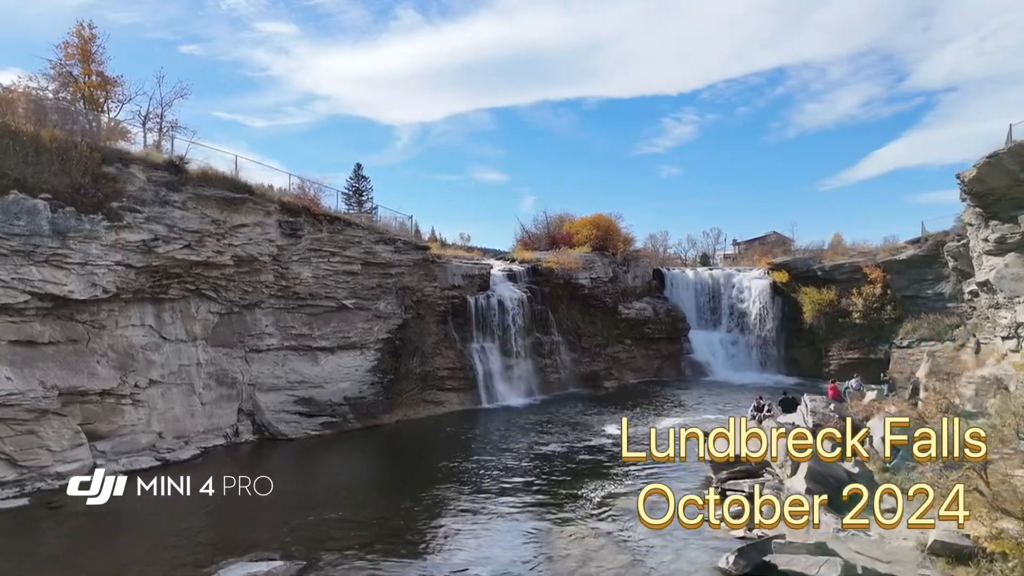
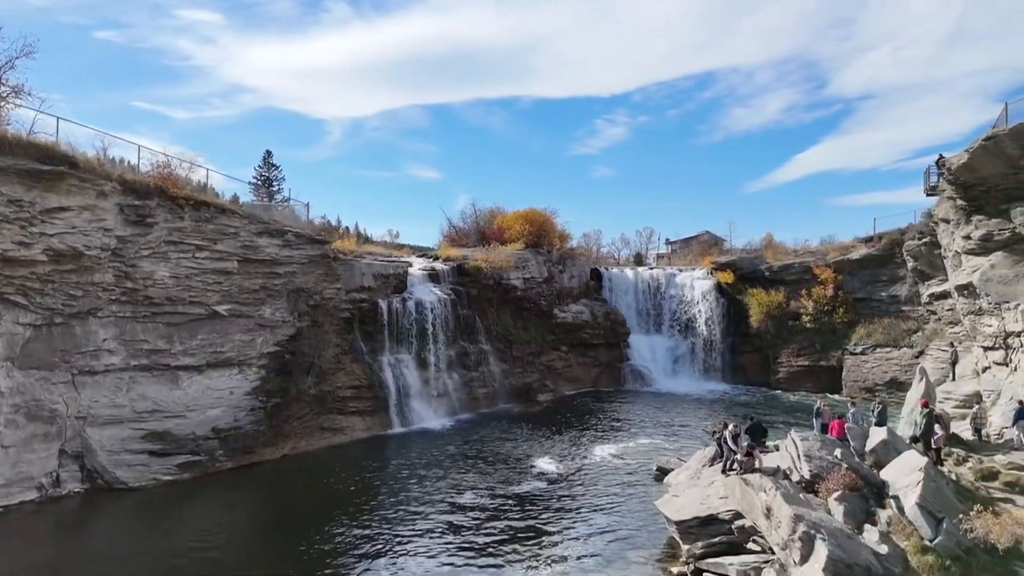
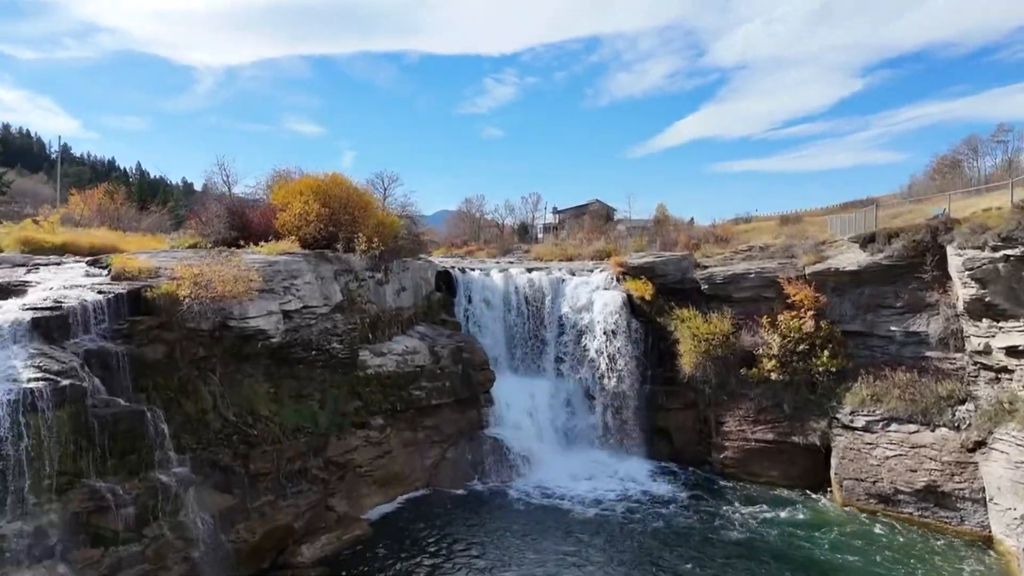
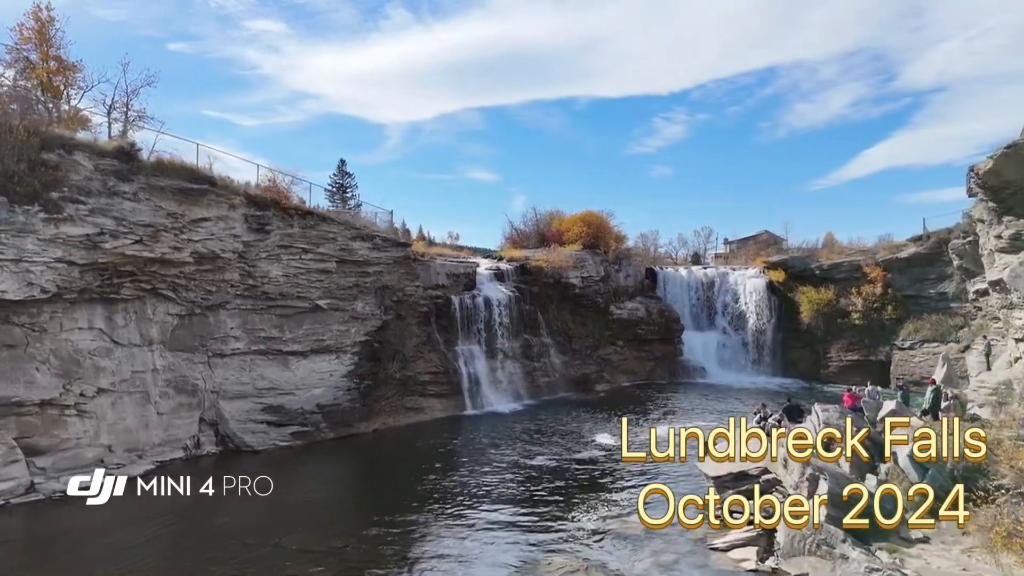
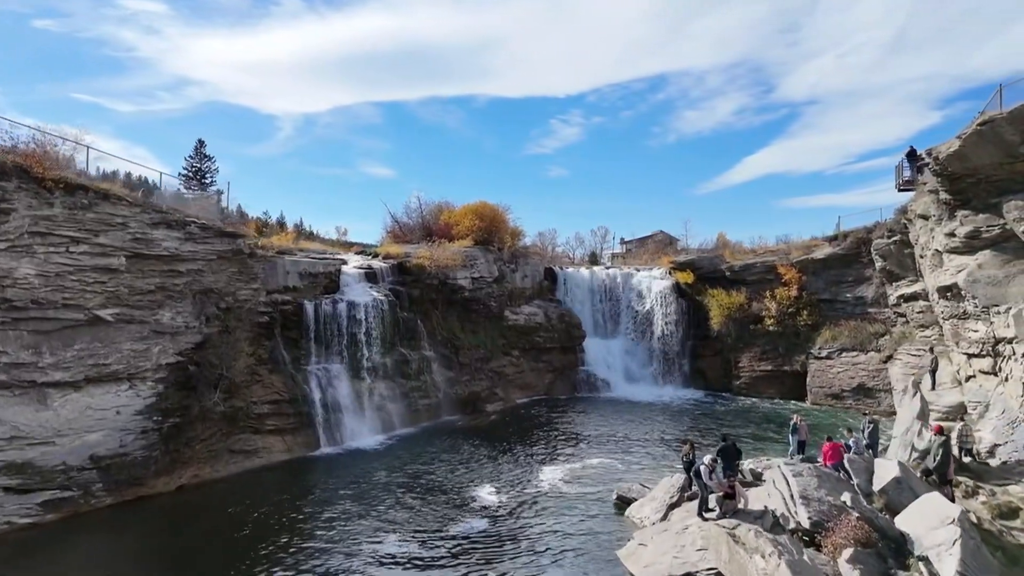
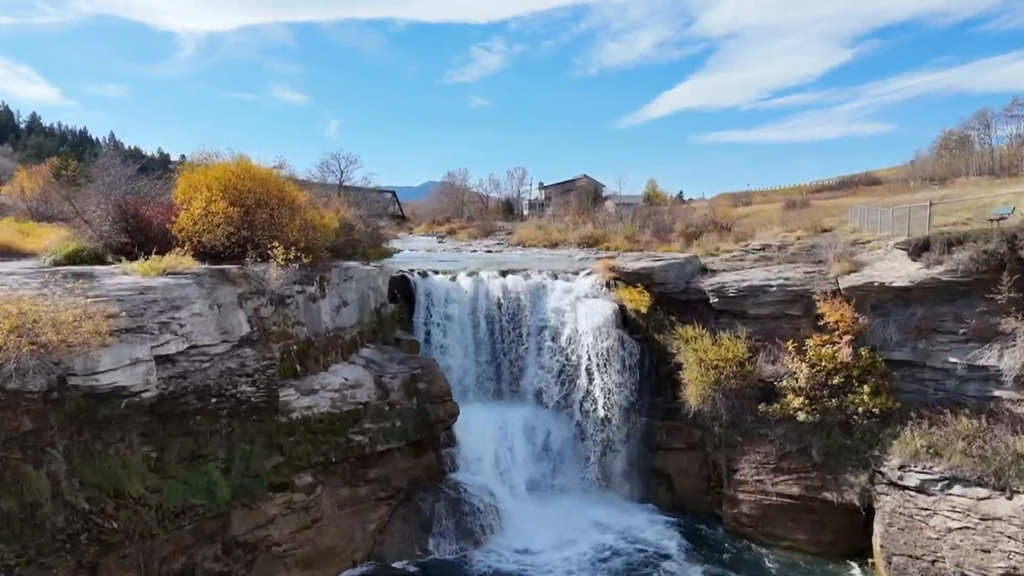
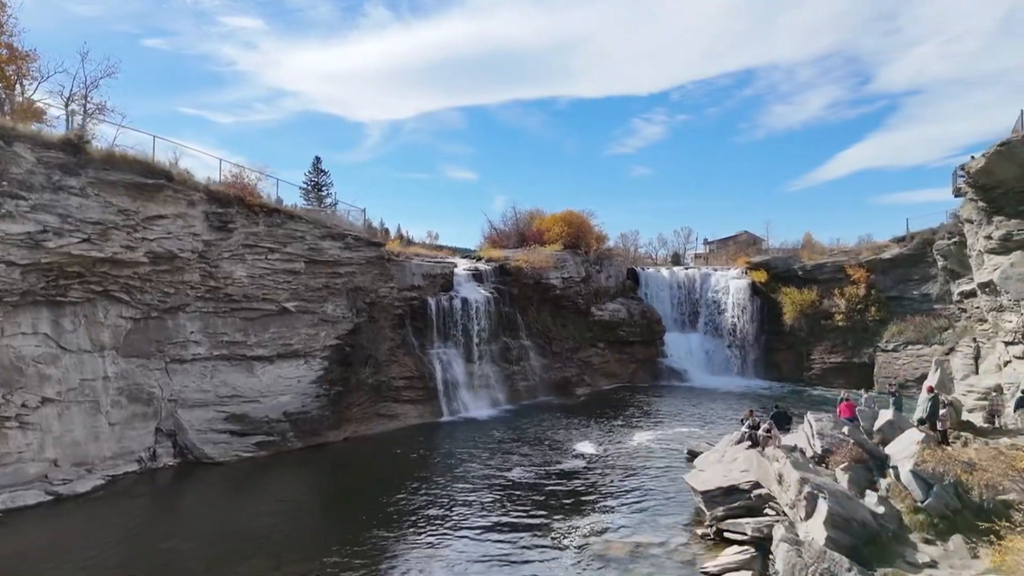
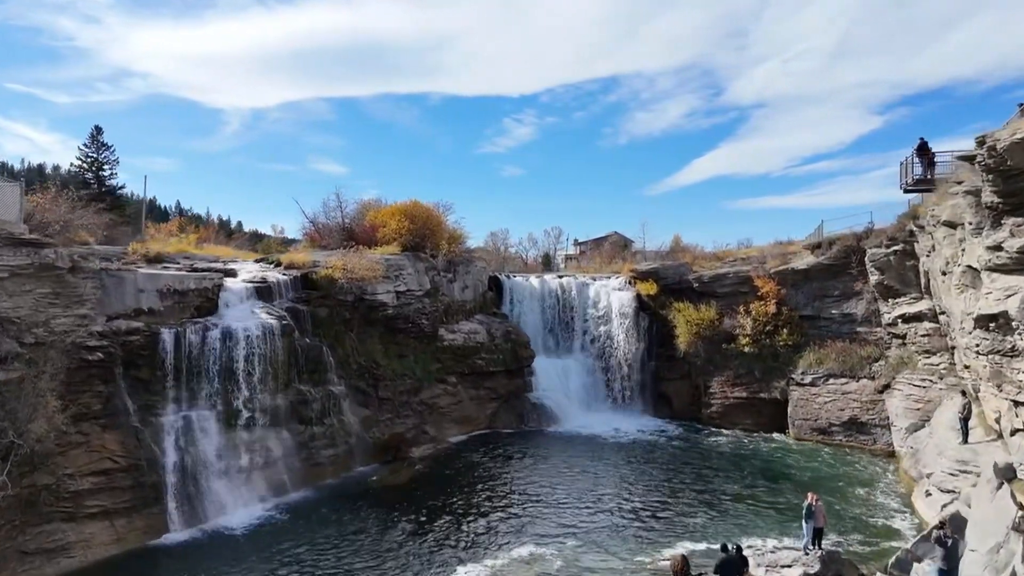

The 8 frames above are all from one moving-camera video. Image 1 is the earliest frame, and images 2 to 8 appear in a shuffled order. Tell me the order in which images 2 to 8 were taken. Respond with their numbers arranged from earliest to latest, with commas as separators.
4, 7, 2, 5, 8, 3, 6
